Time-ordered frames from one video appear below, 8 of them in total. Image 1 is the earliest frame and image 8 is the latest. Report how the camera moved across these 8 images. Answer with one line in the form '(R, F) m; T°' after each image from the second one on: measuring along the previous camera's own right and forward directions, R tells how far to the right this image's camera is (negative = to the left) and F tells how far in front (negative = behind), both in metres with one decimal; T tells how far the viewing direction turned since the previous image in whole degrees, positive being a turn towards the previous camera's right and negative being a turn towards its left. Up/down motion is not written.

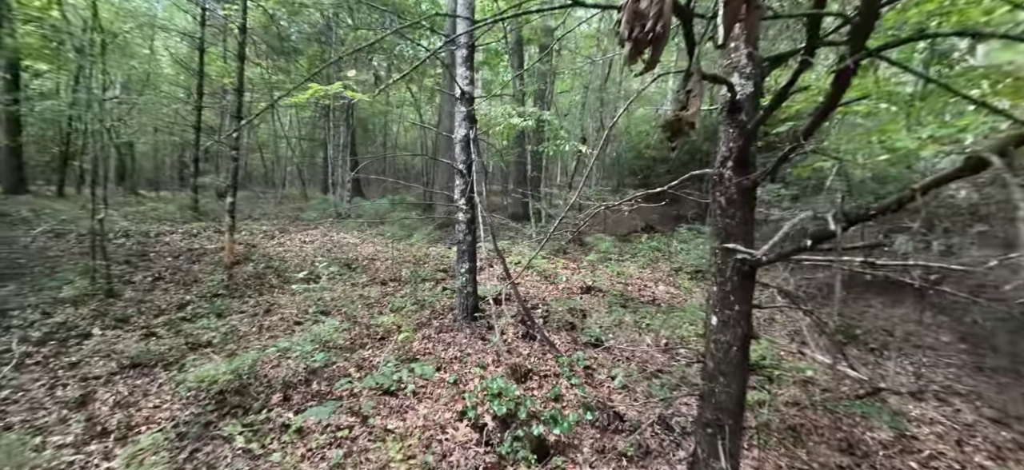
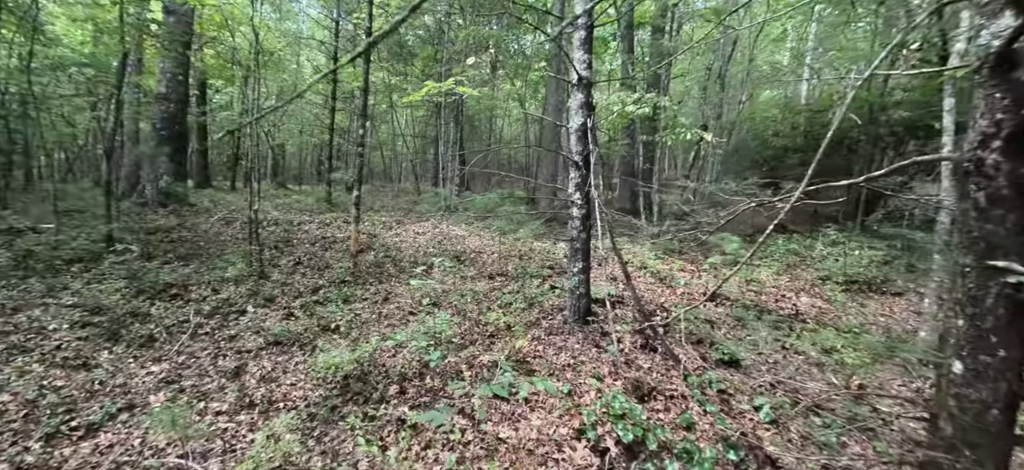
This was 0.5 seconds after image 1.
(-0.2, +0.4) m; -13°
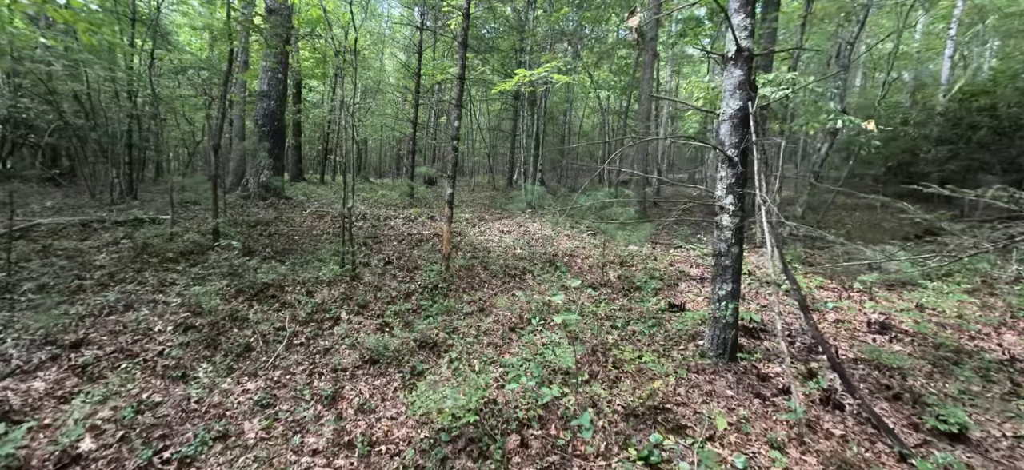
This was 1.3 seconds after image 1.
(-0.7, +0.9) m; -9°
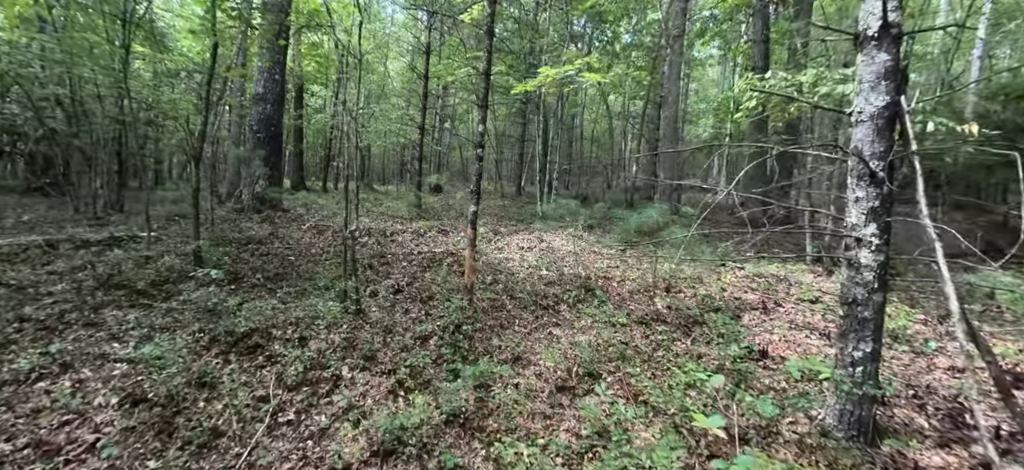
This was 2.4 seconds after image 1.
(-0.5, +1.3) m; 0°
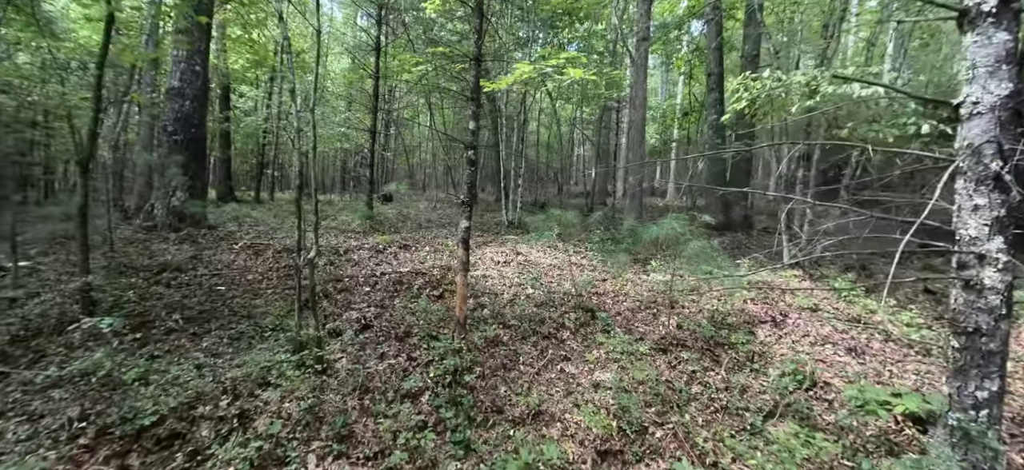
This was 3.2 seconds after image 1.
(-0.7, +1.2) m; +7°
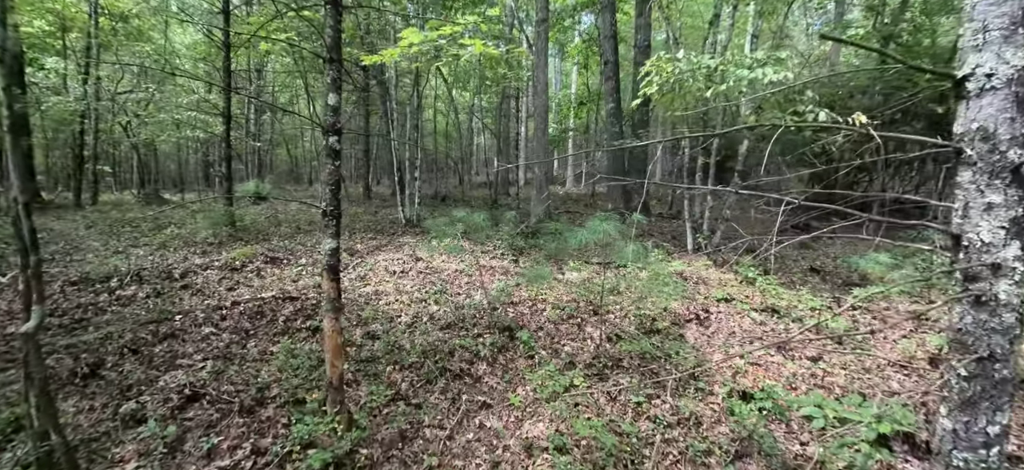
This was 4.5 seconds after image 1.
(+0.1, +1.3) m; +13°
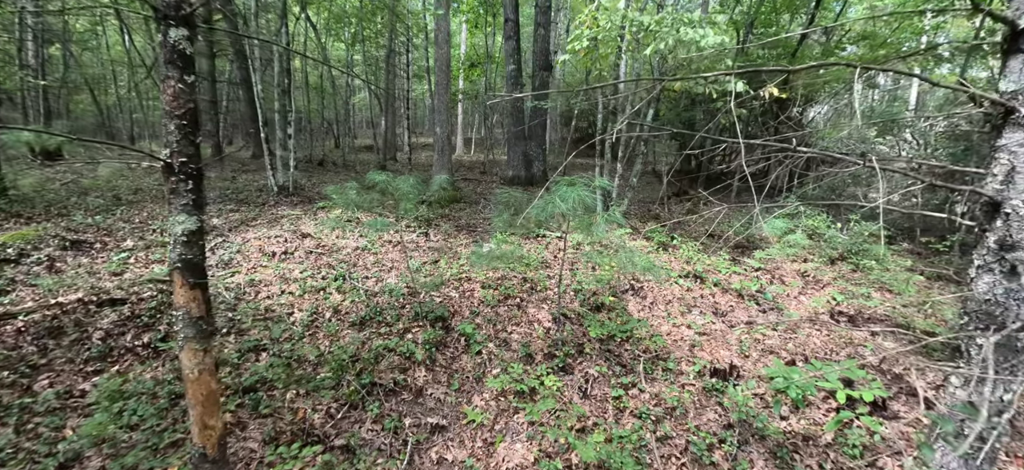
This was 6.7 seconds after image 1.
(-0.6, +1.2) m; +16°
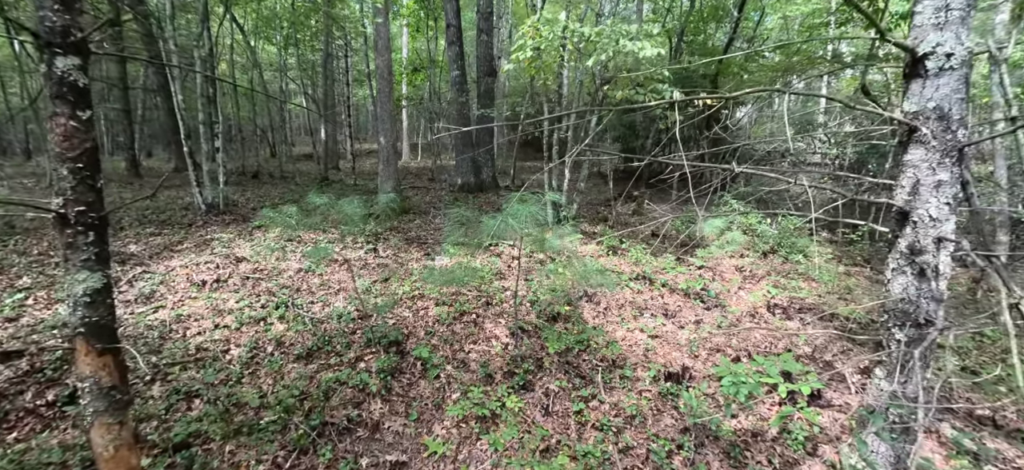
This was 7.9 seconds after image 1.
(0.0, +0.1) m; +7°
